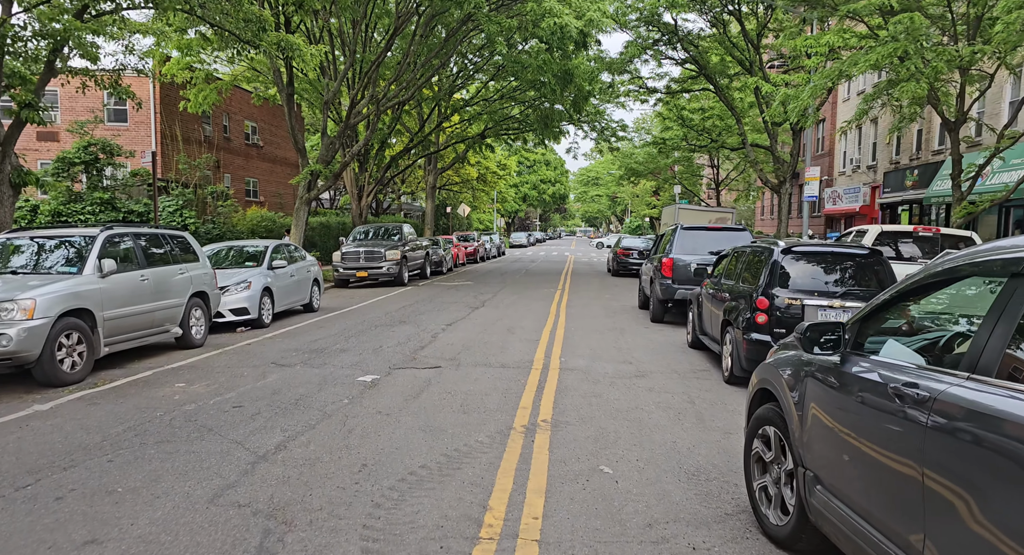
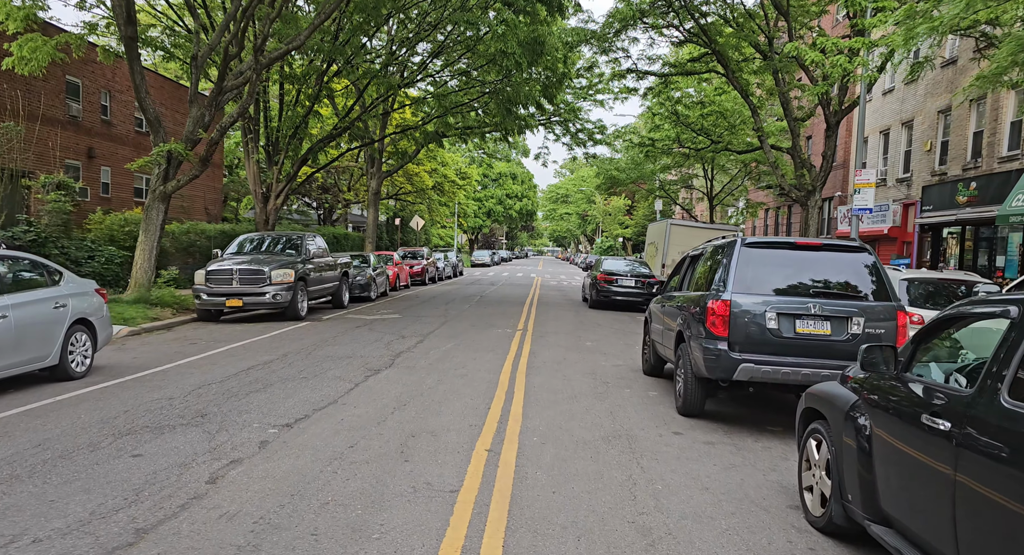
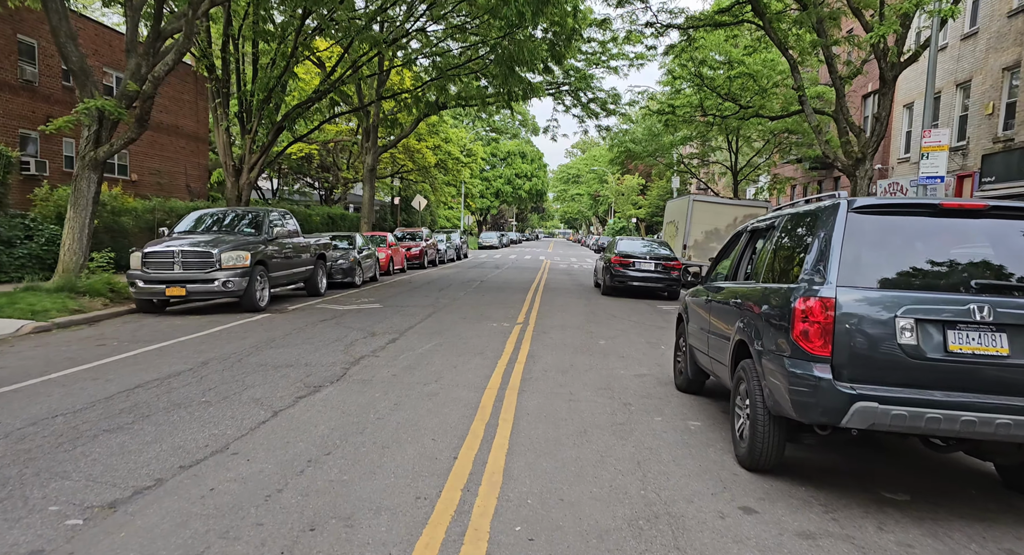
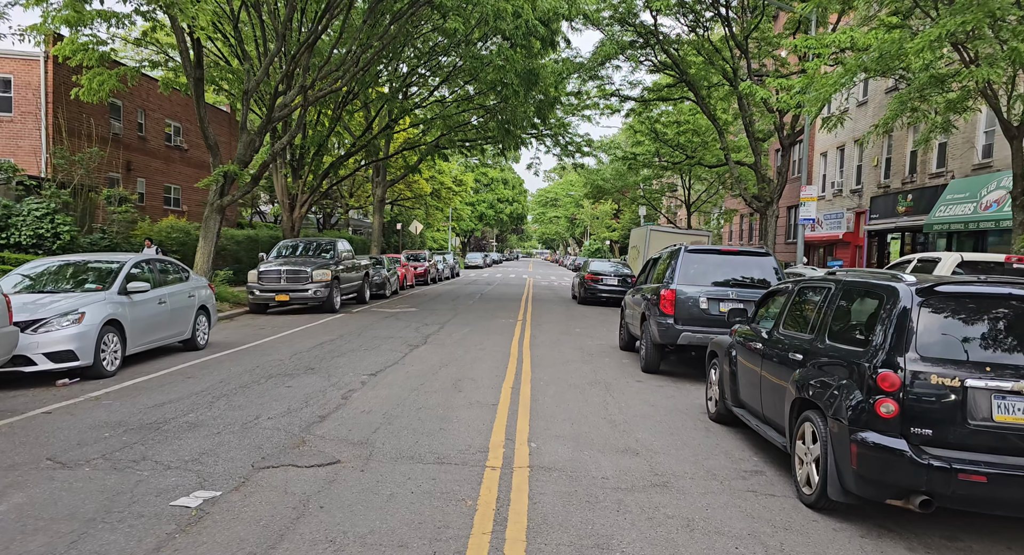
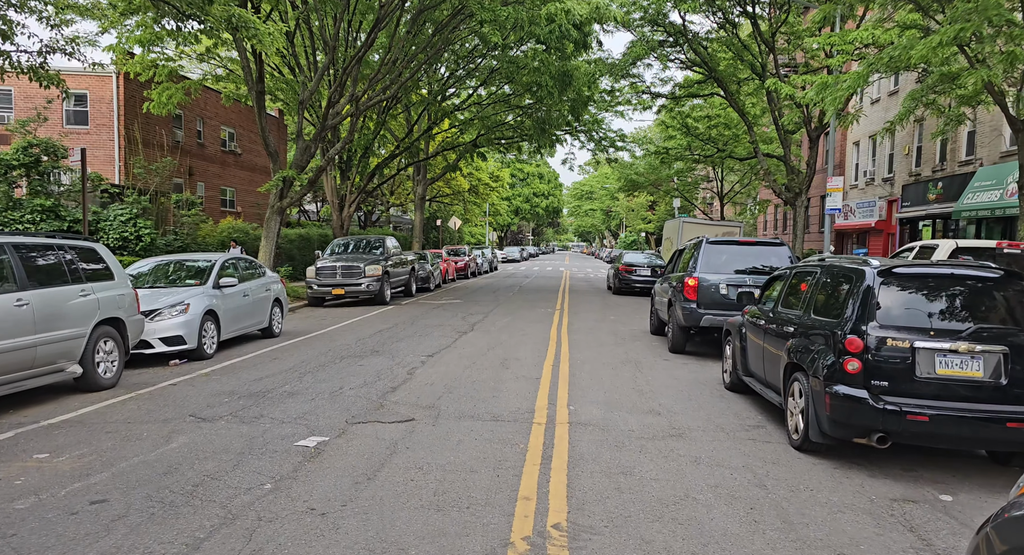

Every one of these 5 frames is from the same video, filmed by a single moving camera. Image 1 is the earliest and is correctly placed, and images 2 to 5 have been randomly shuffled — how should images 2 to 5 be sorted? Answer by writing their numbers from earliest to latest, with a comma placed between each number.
5, 4, 2, 3
